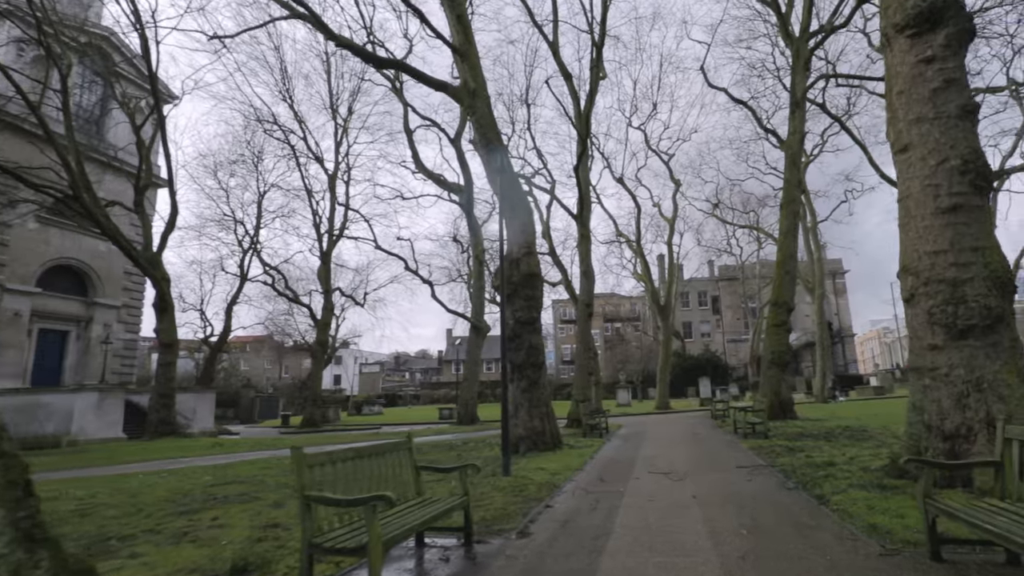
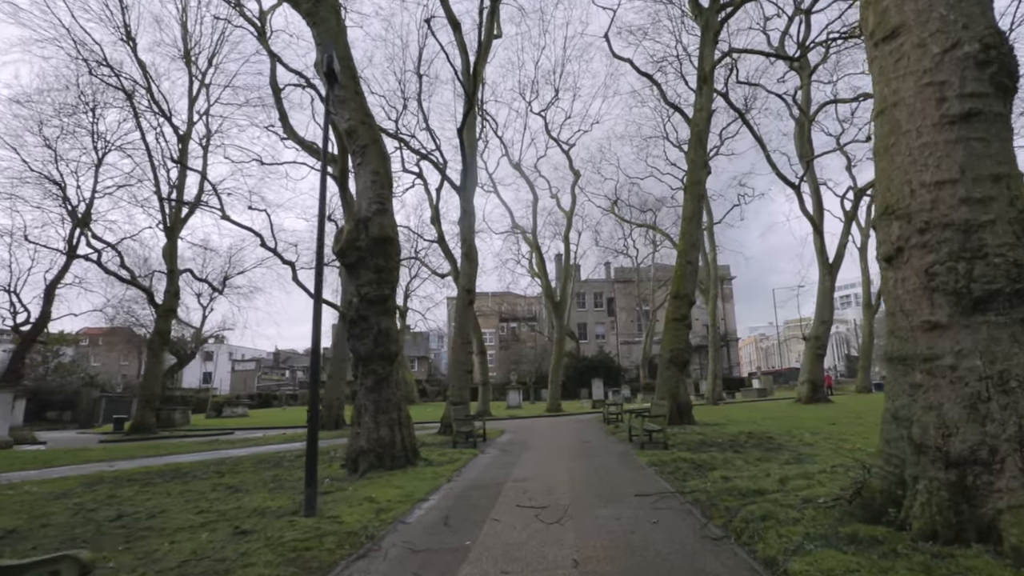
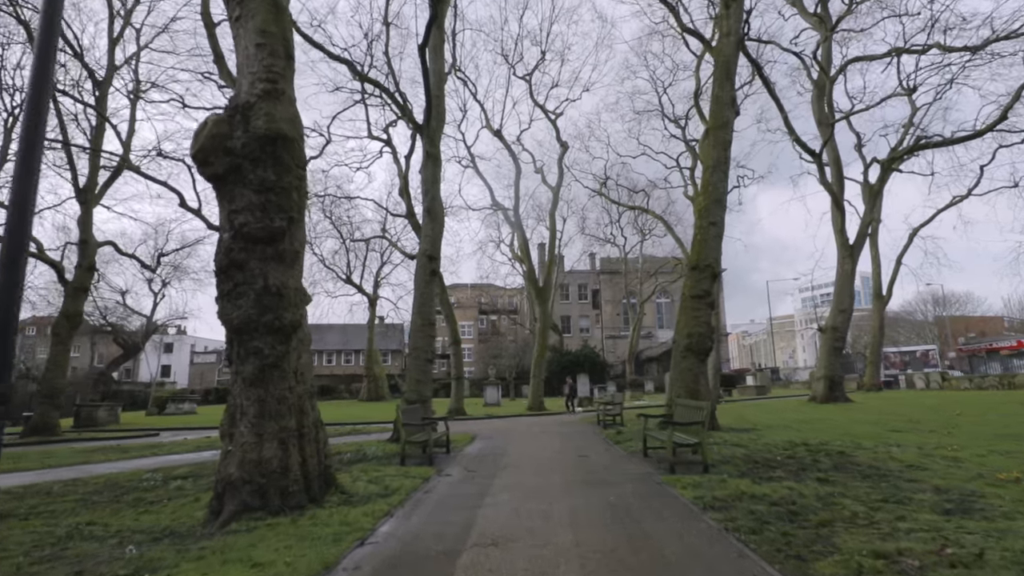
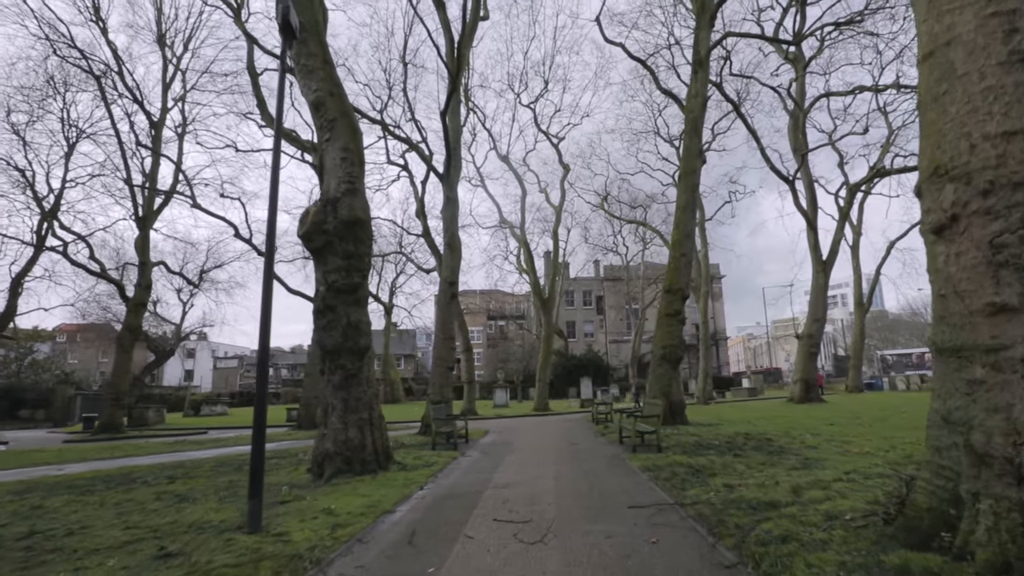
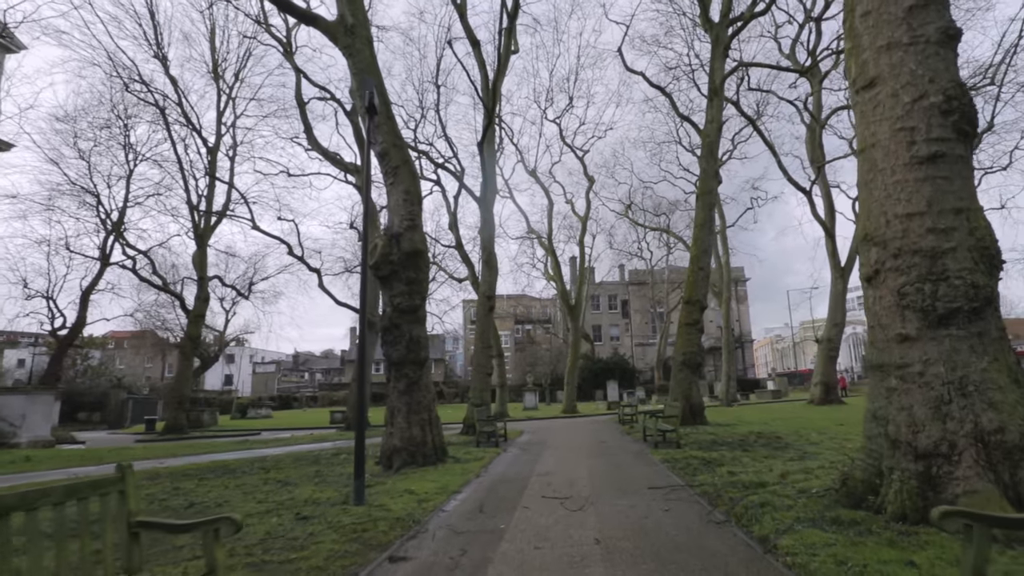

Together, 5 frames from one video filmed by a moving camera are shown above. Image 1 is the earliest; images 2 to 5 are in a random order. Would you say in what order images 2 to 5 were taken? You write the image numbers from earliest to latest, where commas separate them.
5, 2, 4, 3
